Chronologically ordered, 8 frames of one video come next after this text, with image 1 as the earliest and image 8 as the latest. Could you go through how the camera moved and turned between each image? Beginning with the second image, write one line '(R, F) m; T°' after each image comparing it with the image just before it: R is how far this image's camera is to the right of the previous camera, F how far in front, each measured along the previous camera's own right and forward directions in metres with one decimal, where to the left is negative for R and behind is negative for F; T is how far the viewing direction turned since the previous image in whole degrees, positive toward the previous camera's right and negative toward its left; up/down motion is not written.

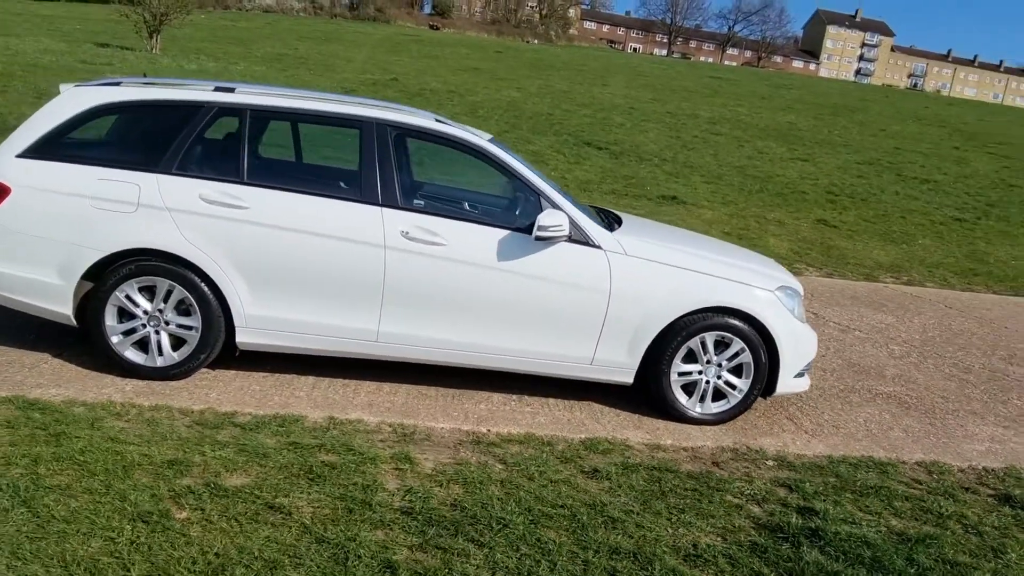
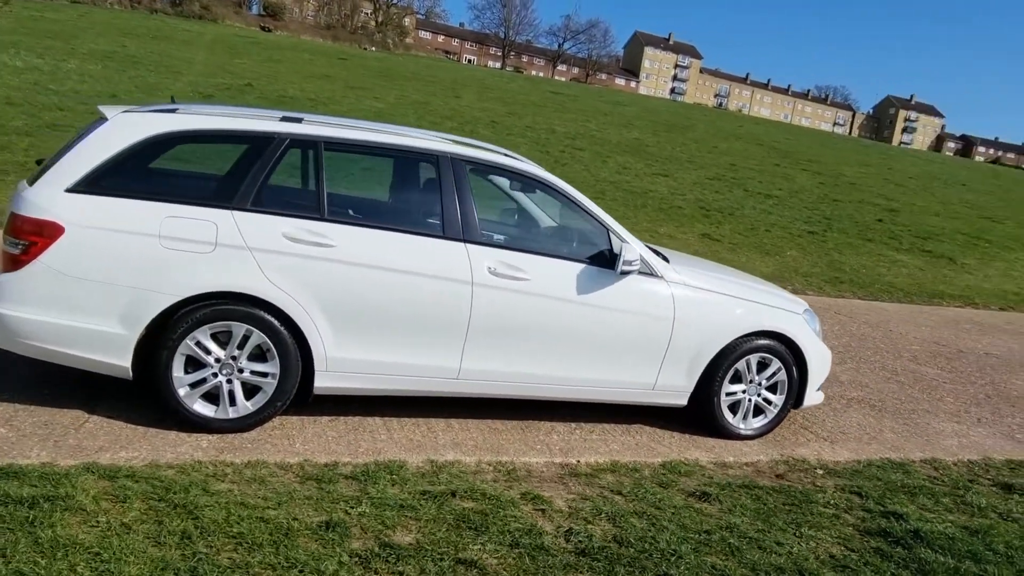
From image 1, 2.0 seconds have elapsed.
(-1.4, +0.1) m; +13°
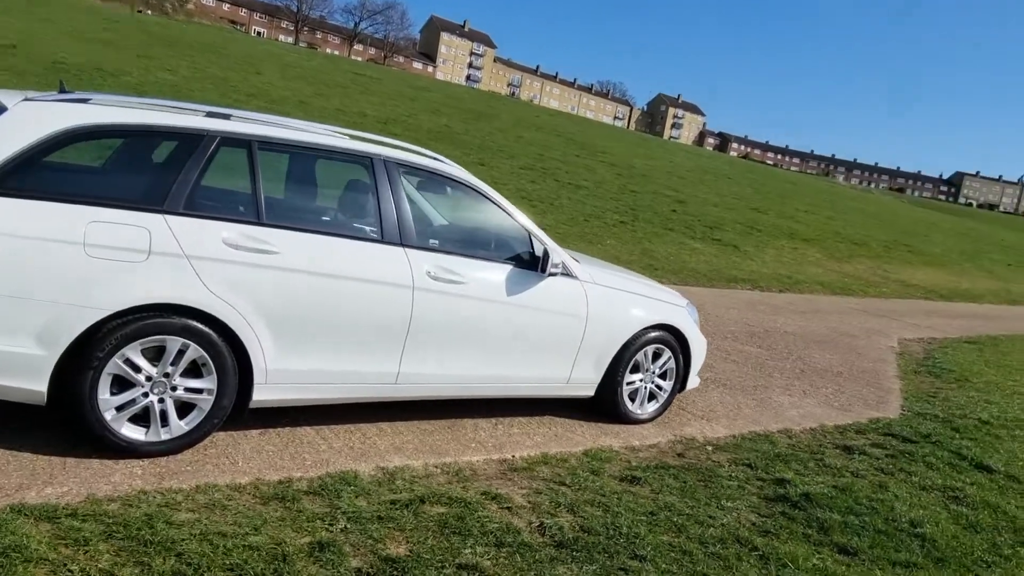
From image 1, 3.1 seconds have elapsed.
(-0.8, 0.0) m; +16°
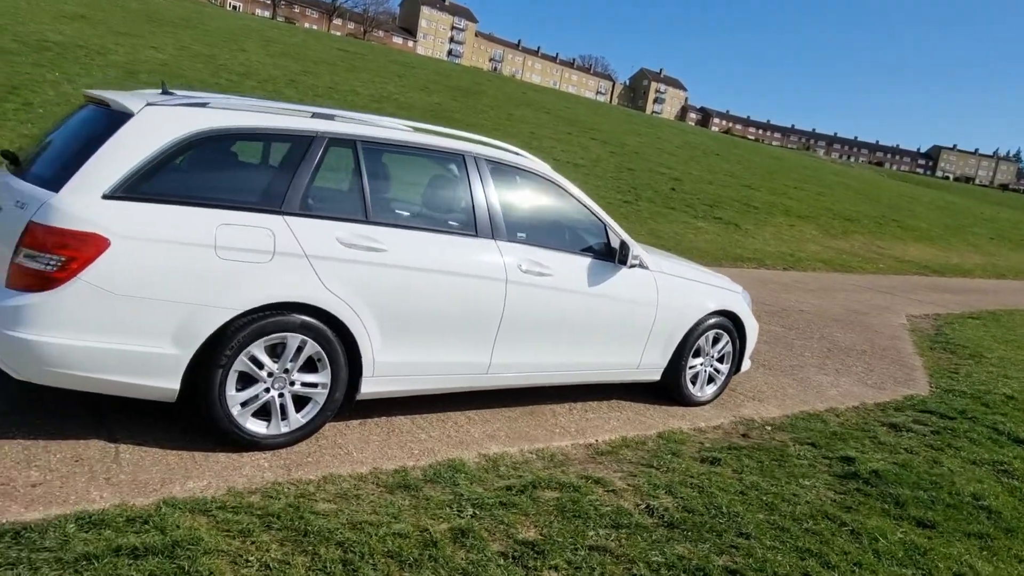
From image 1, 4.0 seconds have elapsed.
(-0.6, -0.1) m; +1°
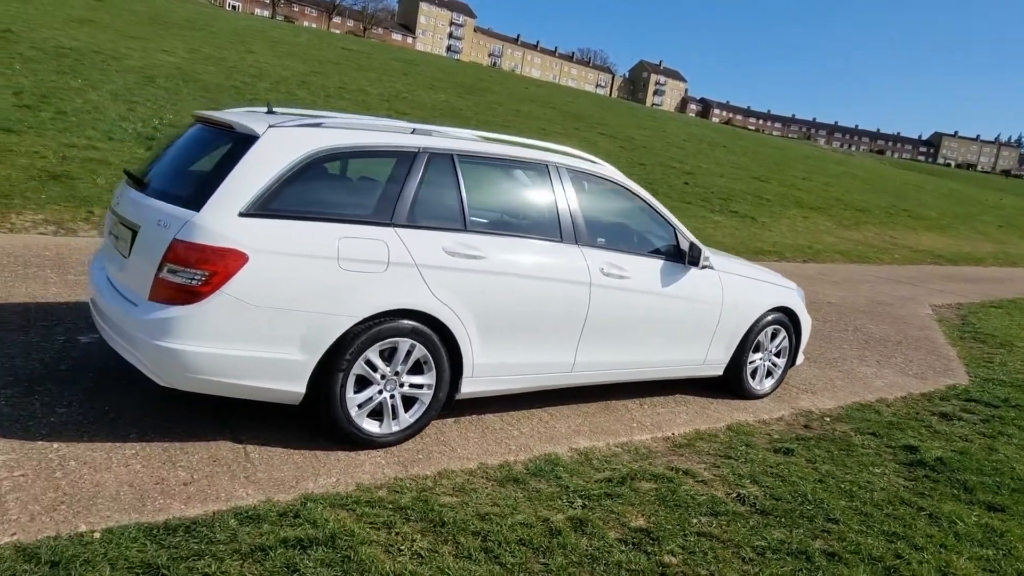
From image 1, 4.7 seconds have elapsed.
(-0.5, -0.2) m; 0°
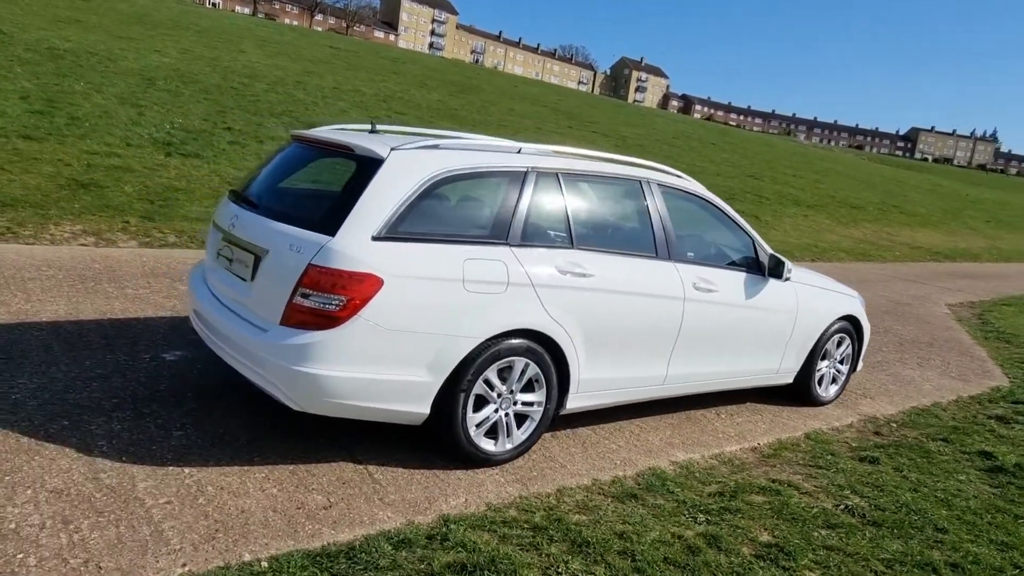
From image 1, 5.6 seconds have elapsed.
(-0.7, 0.0) m; +1°
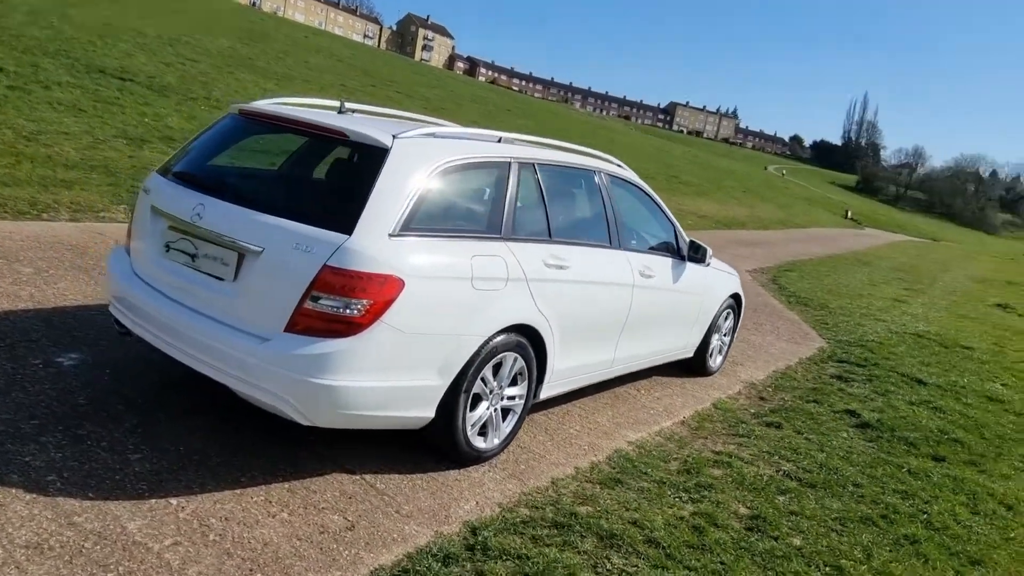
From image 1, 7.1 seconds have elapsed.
(-1.1, +0.2) m; +16°
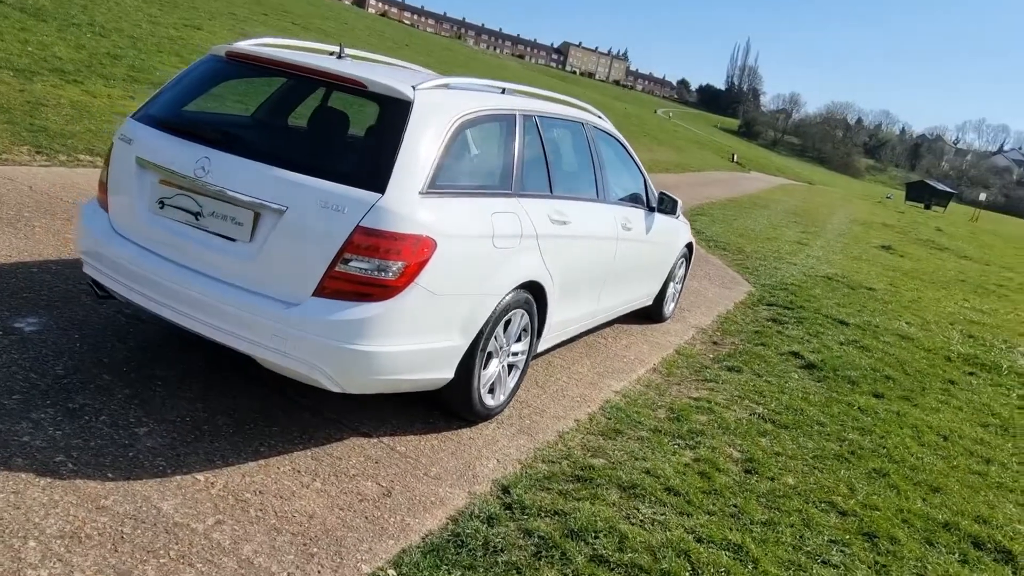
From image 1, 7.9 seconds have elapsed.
(-0.6, +0.1) m; +8°
